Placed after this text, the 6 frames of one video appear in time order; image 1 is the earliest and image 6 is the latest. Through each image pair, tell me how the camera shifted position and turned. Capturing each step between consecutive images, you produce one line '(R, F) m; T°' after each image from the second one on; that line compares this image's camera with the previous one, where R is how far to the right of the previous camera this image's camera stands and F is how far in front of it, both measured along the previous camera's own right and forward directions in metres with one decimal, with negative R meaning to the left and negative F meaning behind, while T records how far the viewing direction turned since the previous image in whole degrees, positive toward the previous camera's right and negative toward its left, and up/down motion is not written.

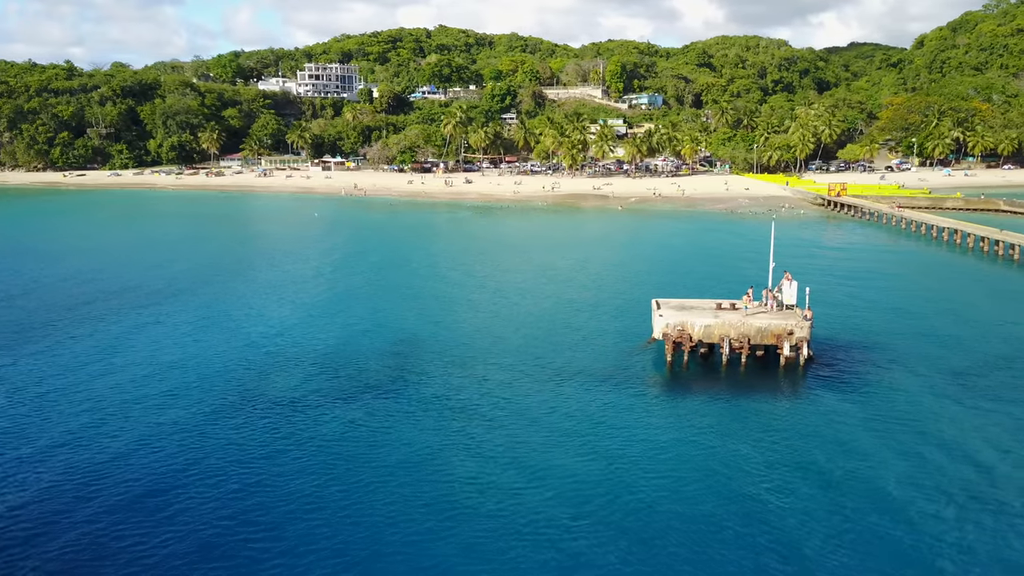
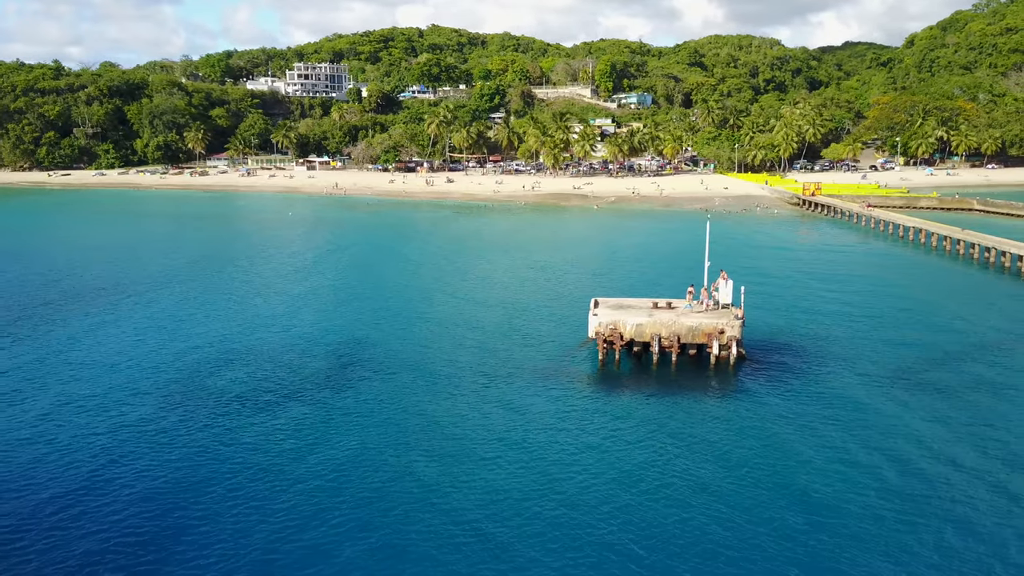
(+2.6, -0.1) m; 0°
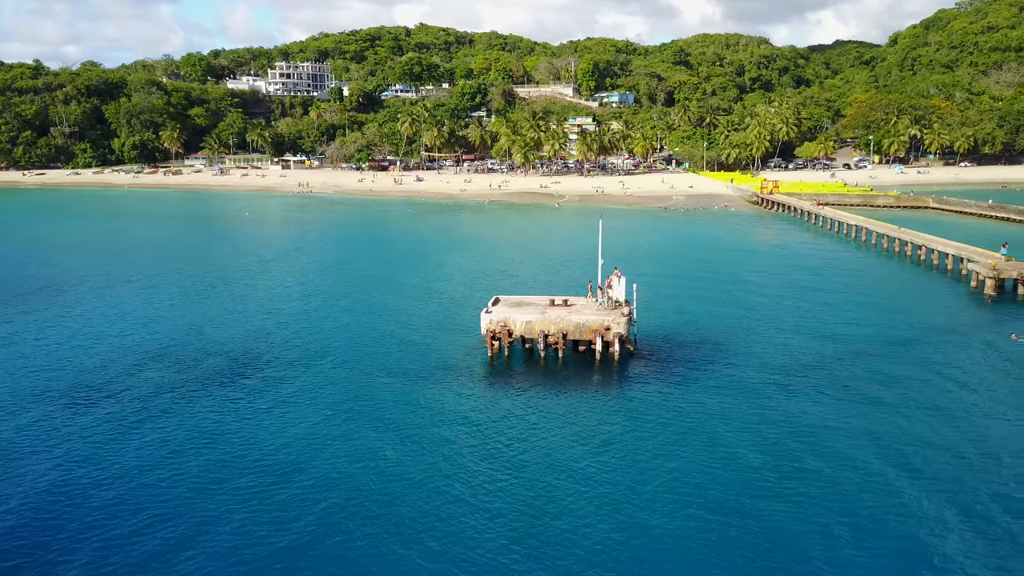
(+4.4, -0.2) m; 0°
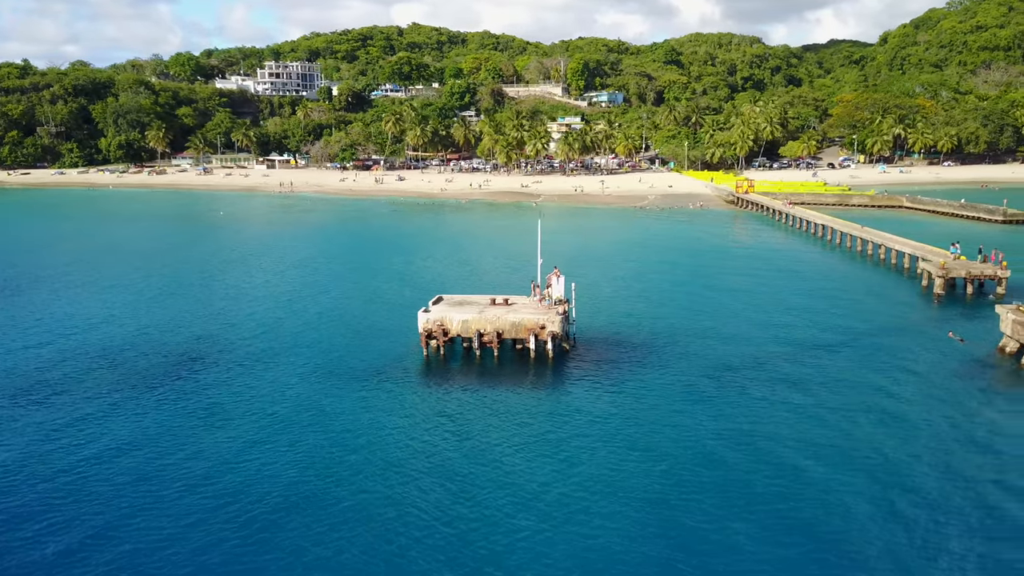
(+2.5, -0.1) m; 0°
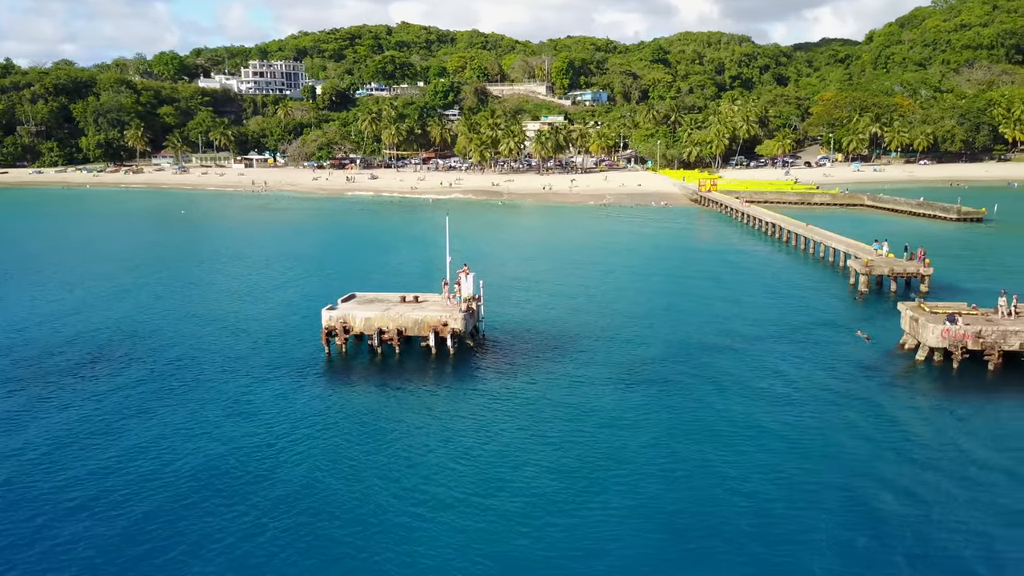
(+3.9, -0.2) m; 0°
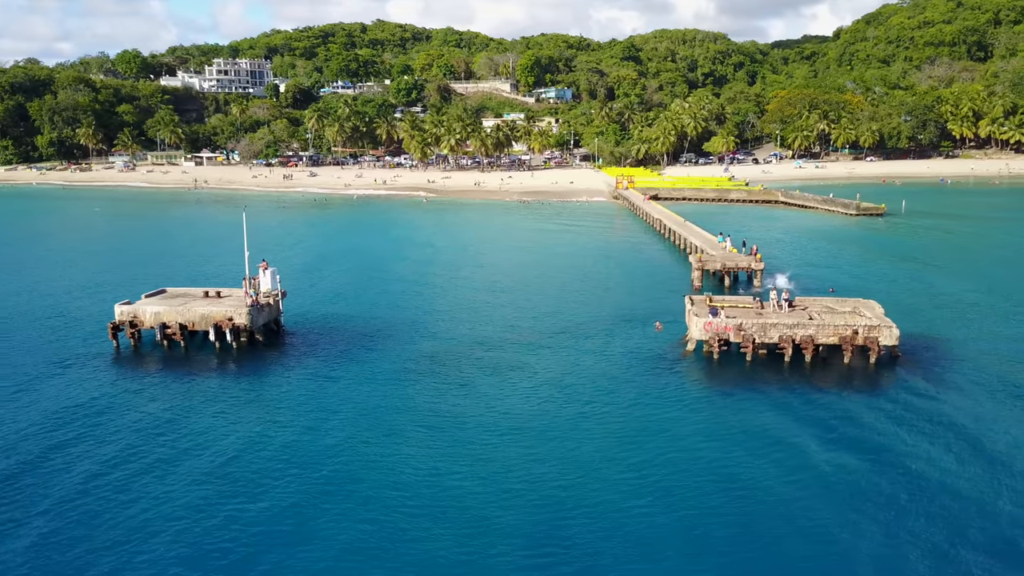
(+8.6, -0.4) m; 0°
